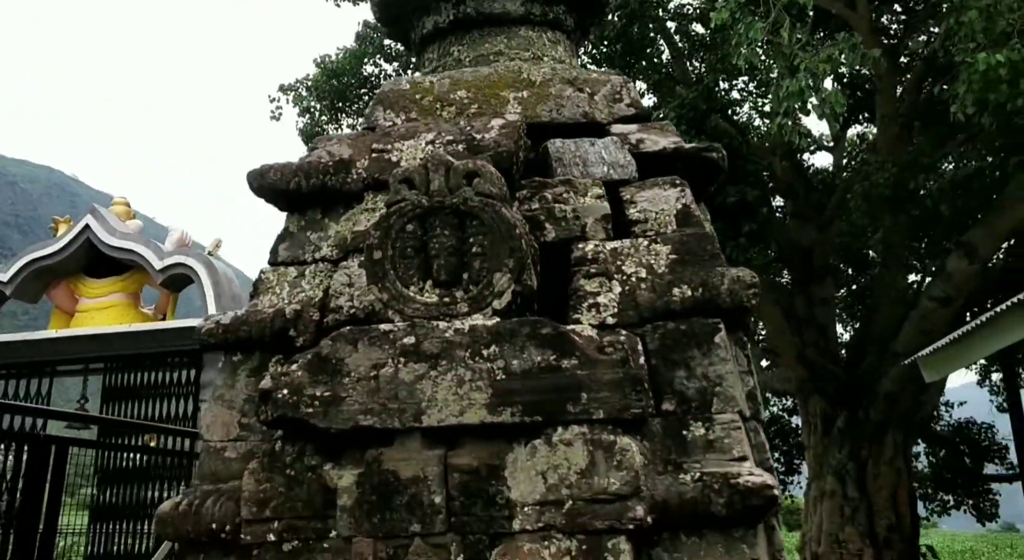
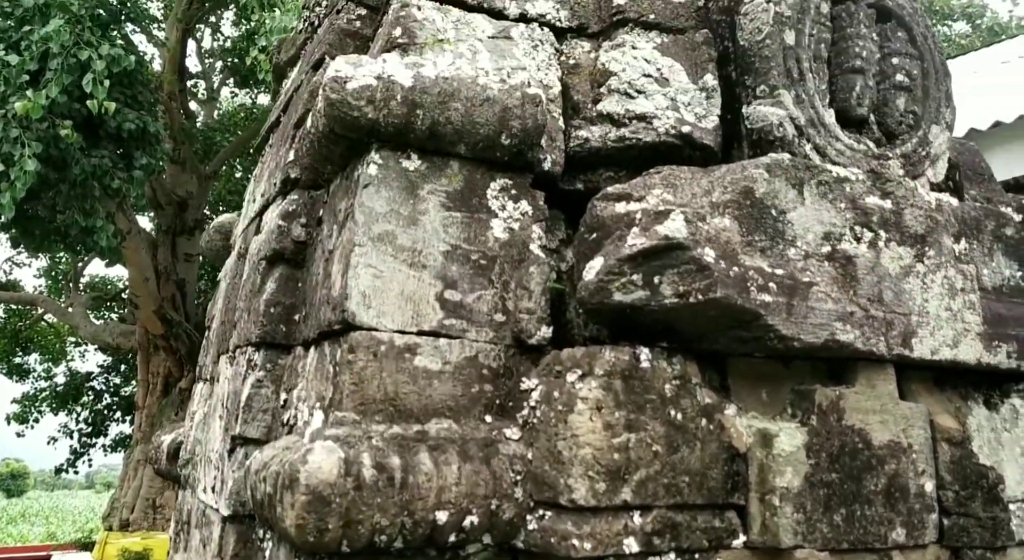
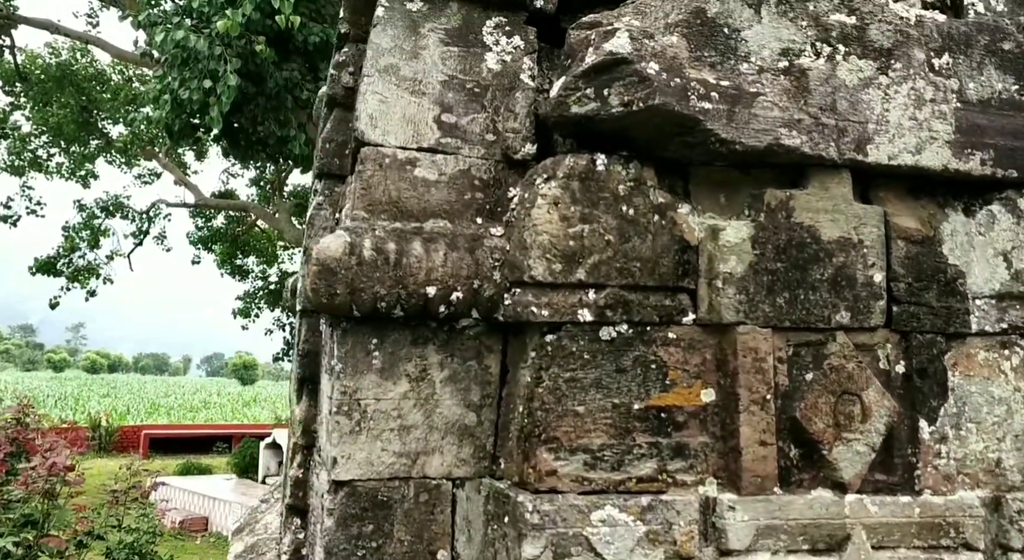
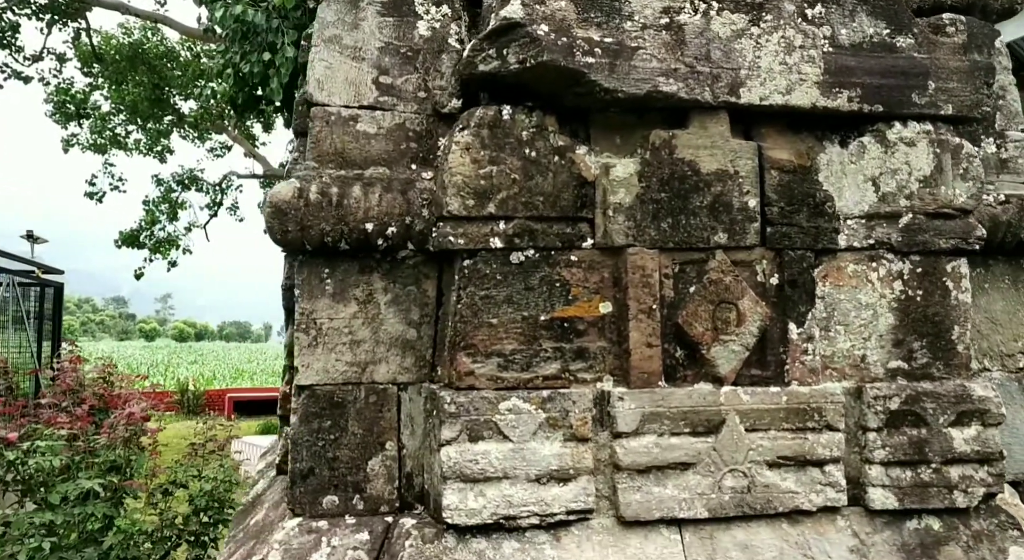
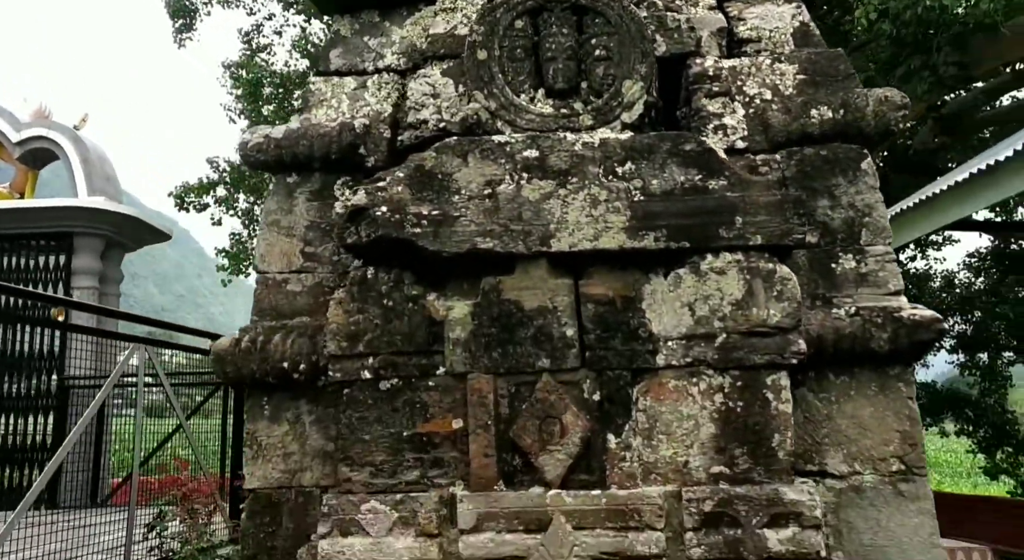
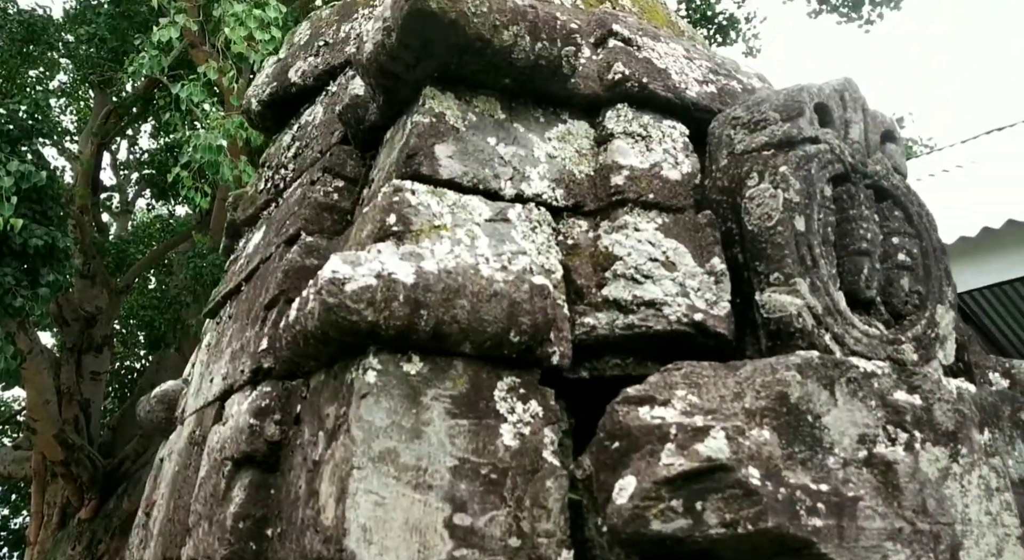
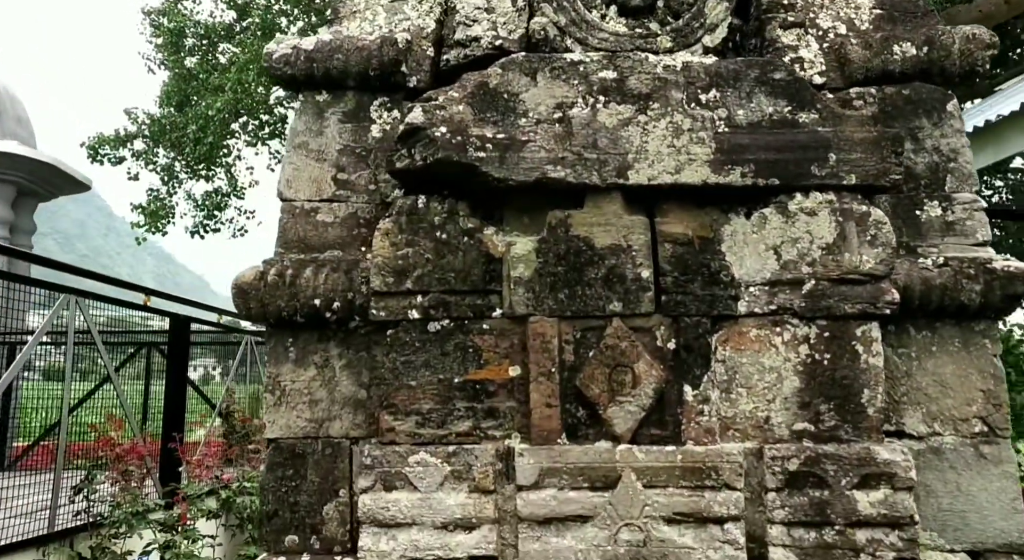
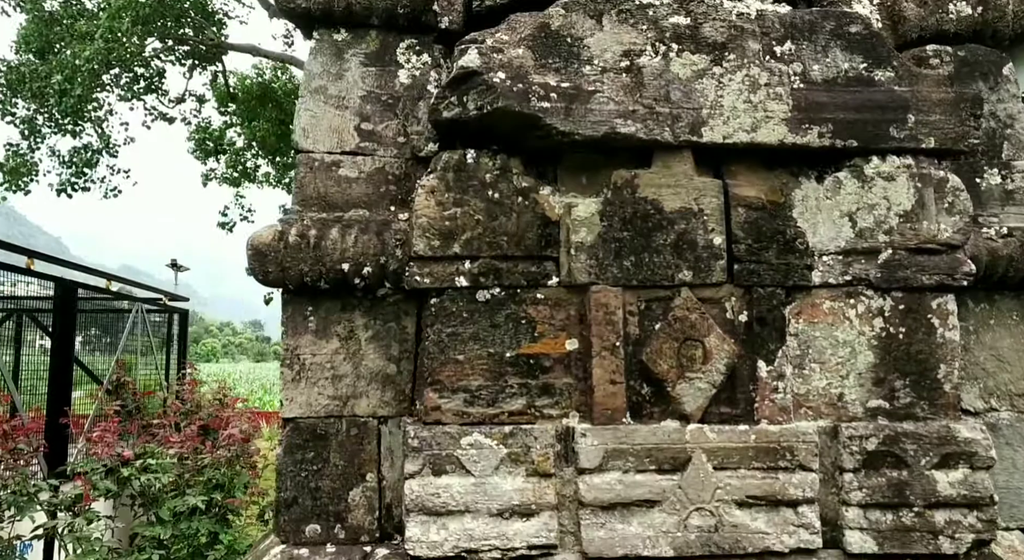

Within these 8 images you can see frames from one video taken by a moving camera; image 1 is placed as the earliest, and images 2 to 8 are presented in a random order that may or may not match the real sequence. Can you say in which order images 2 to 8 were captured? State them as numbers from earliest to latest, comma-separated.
5, 7, 8, 4, 3, 2, 6
